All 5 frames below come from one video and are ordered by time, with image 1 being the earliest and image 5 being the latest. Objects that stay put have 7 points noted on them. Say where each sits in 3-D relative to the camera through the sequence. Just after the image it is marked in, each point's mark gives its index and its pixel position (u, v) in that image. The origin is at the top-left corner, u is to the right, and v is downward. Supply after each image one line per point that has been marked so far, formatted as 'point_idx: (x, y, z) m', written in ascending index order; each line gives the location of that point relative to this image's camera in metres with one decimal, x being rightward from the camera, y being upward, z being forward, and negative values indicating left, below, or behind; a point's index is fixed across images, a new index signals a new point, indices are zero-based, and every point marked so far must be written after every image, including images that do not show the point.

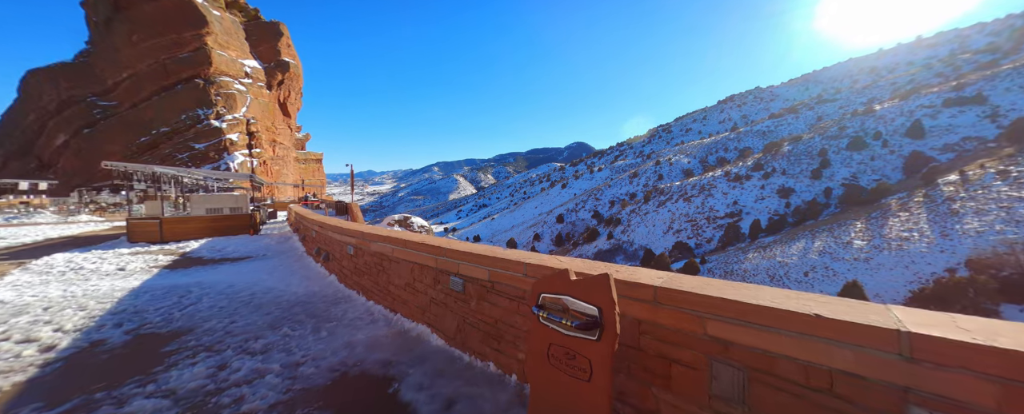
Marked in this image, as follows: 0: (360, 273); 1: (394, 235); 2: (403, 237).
0: (-1.9, -0.8, +4.3) m
1: (-1.3, -0.3, +3.9) m
2: (-1.2, -0.3, +3.7) m
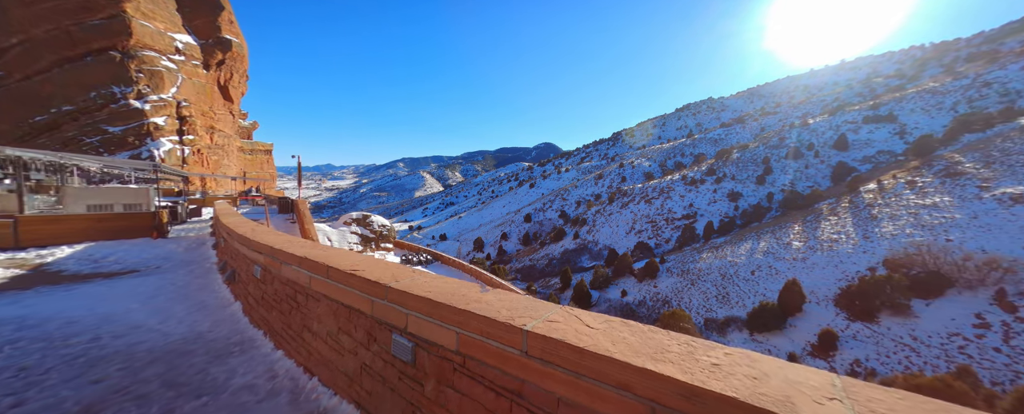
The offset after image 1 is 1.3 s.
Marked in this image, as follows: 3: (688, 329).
0: (-2.1, -0.9, +3.0) m
1: (-1.5, -0.4, +2.6) m
2: (-1.3, -0.4, +2.4) m
3: (+6.3, -4.0, +12.4) m
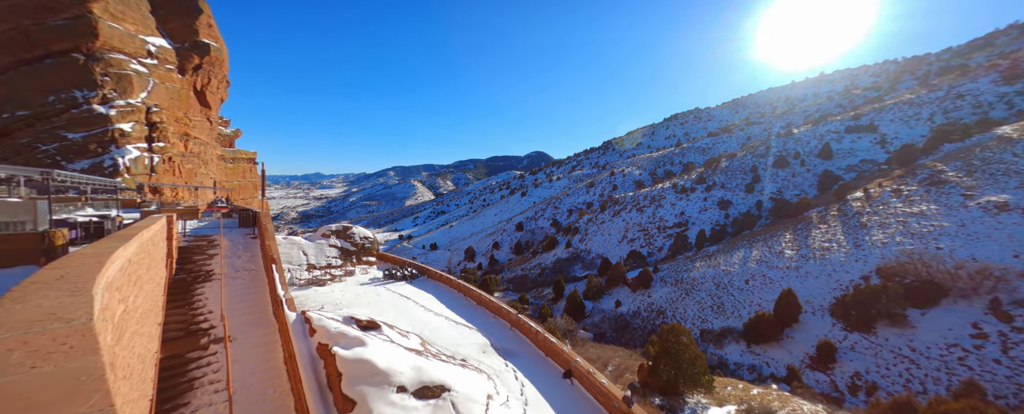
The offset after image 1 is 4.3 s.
0: (-2.5, -1.1, +1.6) m
1: (-1.9, -0.6, +1.3) m
2: (-1.7, -0.6, +1.1) m
3: (+5.8, -4.4, +11.1) m
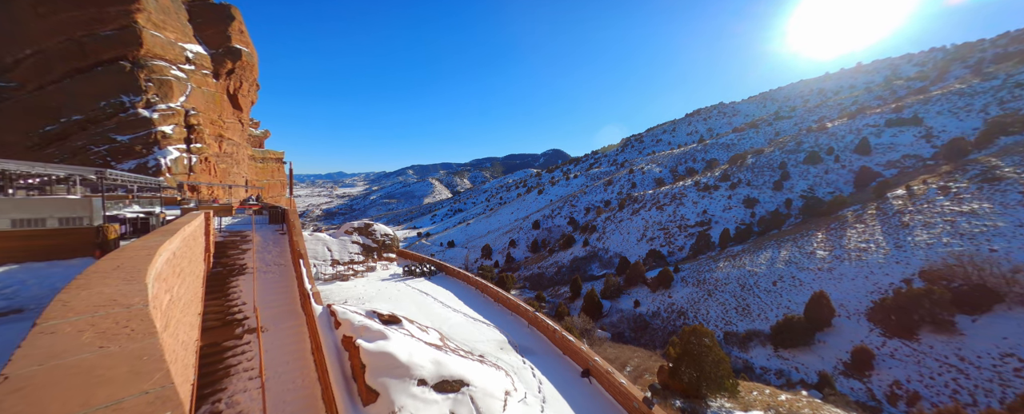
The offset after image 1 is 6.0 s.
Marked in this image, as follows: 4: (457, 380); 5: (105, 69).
0: (-2.5, -1.1, +1.9) m
1: (-1.9, -0.6, +1.4) m
2: (-1.7, -0.6, +1.3) m
3: (+6.3, -4.4, +10.8) m
4: (-1.2, -3.8, +7.6) m
5: (-24.0, +8.2, +20.3) m
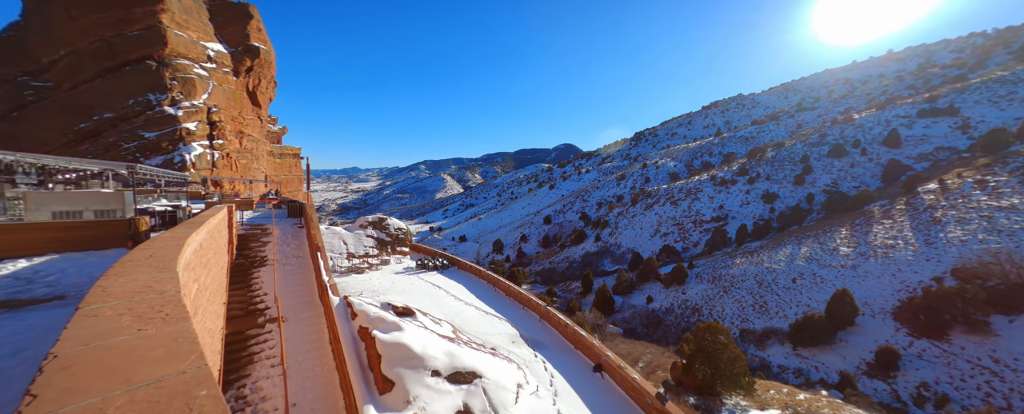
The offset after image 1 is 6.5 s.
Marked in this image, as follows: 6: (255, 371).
0: (-2.5, -1.0, +2.0) m
1: (-2.0, -0.6, +1.5) m
2: (-1.8, -0.6, +1.4) m
3: (+6.7, -4.2, +10.6) m
4: (-1.0, -3.7, +7.7) m
5: (-23.3, +8.5, +21.1) m
6: (-5.3, -3.4, +7.0) m
